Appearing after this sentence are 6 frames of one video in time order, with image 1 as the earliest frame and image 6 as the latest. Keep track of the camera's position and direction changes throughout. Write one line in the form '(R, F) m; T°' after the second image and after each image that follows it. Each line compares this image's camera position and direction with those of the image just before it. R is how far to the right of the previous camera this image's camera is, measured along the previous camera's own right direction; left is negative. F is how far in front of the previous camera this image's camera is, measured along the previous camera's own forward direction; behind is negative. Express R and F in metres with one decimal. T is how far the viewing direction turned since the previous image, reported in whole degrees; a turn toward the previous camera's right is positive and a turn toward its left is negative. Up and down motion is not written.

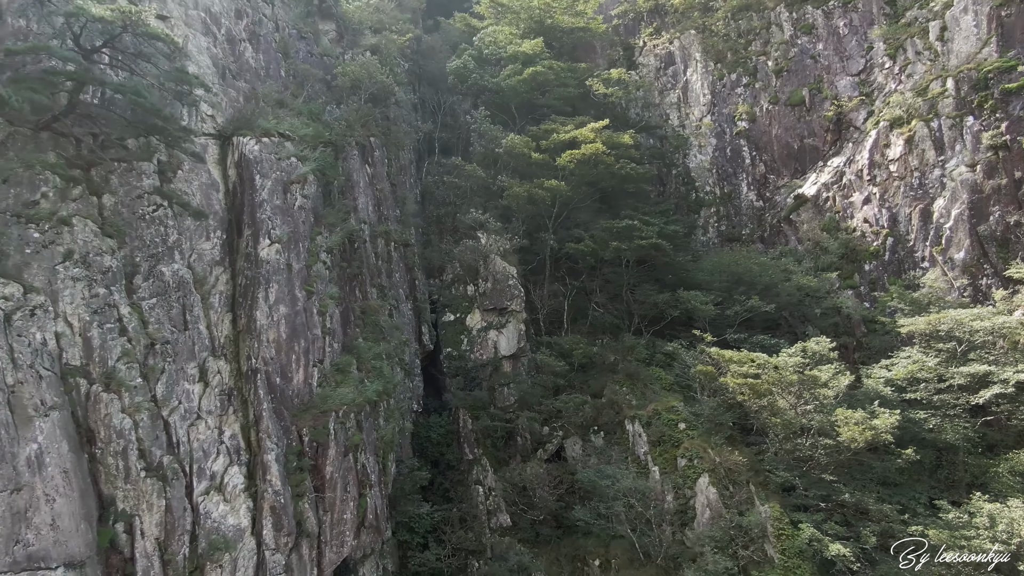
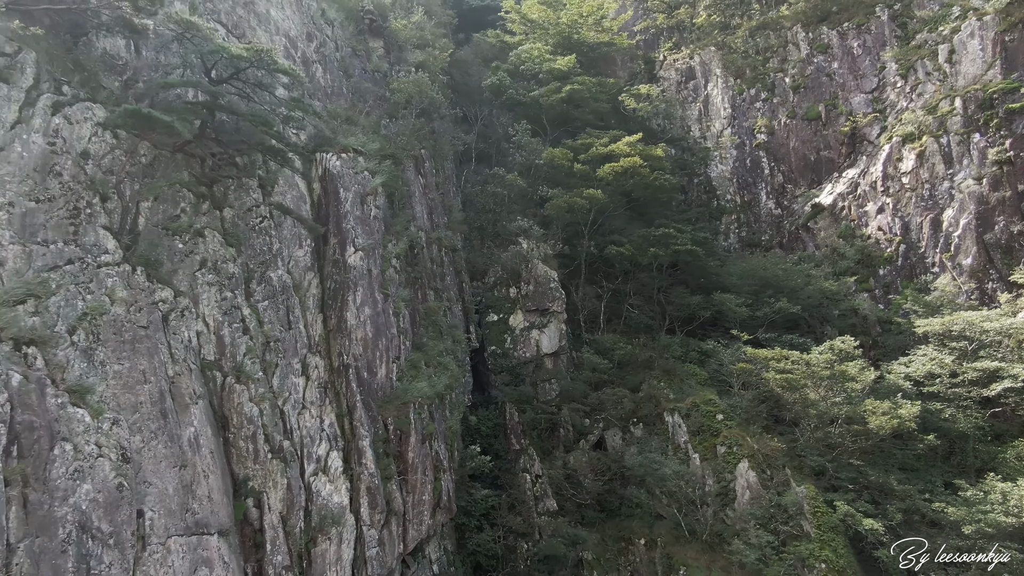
(-1.2, -1.3) m; +1°
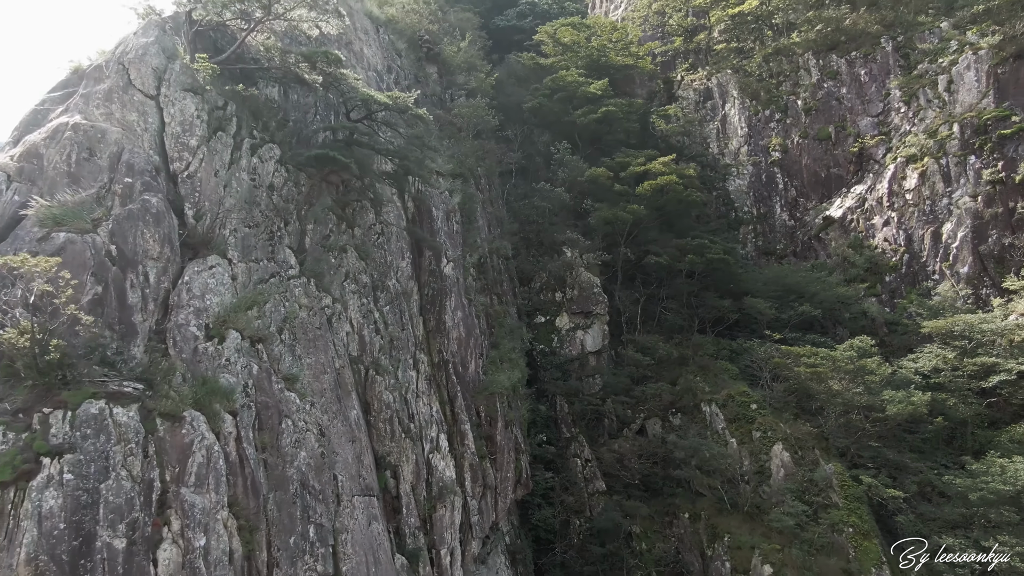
(-1.7, -2.1) m; +1°
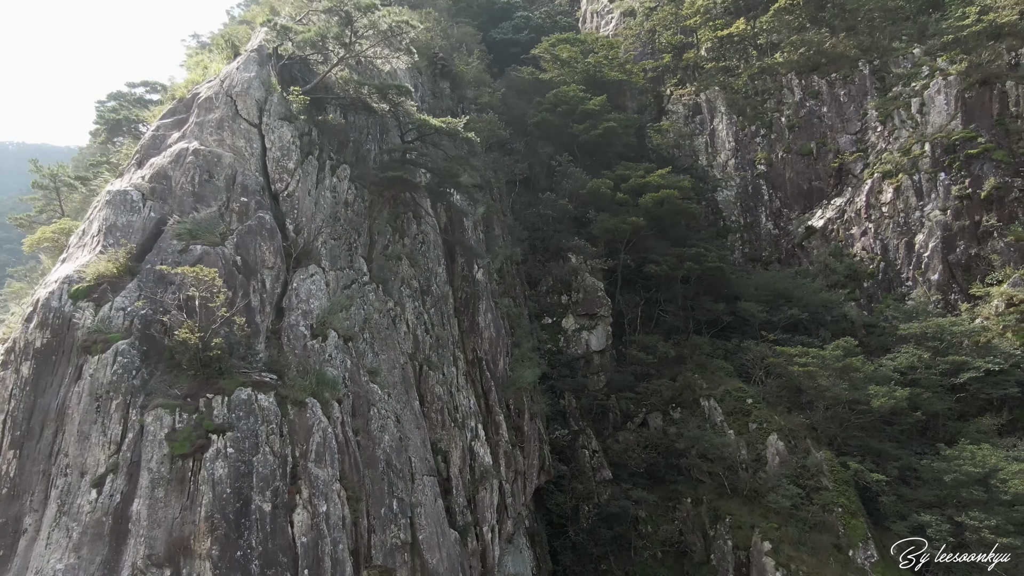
(-1.3, -1.5) m; +2°
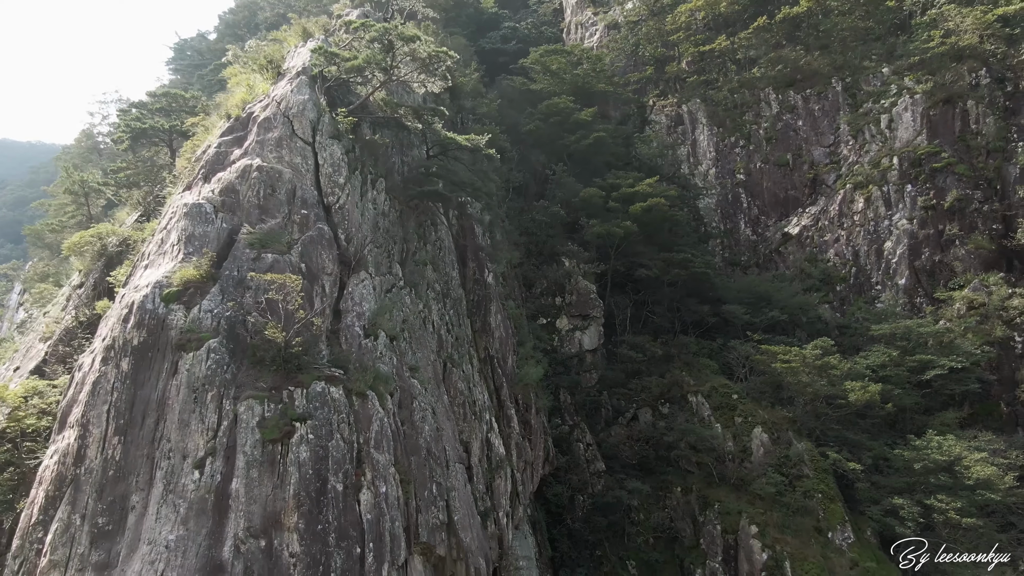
(-1.0, -1.2) m; +2°
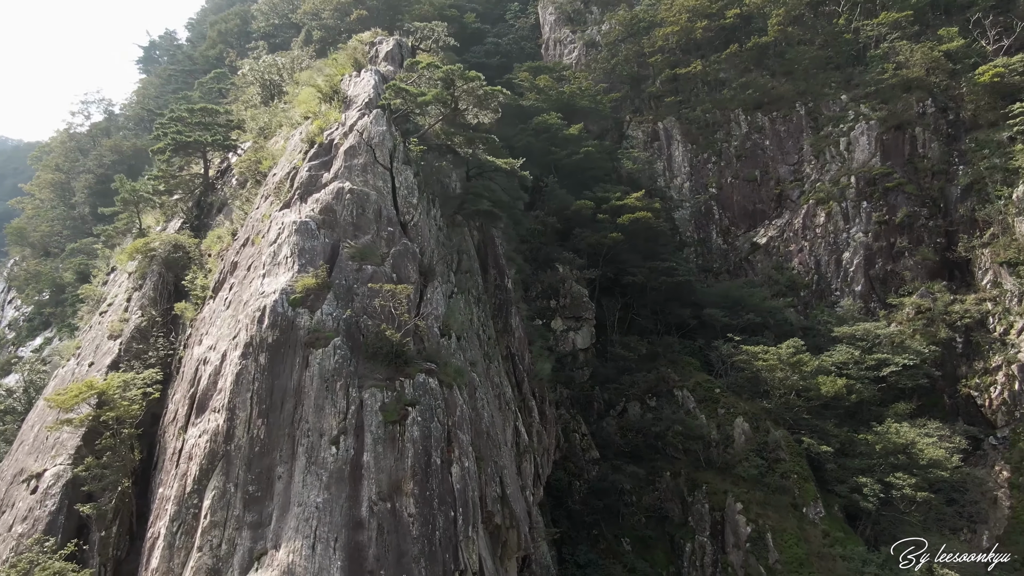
(-1.9, -2.0) m; +4°
